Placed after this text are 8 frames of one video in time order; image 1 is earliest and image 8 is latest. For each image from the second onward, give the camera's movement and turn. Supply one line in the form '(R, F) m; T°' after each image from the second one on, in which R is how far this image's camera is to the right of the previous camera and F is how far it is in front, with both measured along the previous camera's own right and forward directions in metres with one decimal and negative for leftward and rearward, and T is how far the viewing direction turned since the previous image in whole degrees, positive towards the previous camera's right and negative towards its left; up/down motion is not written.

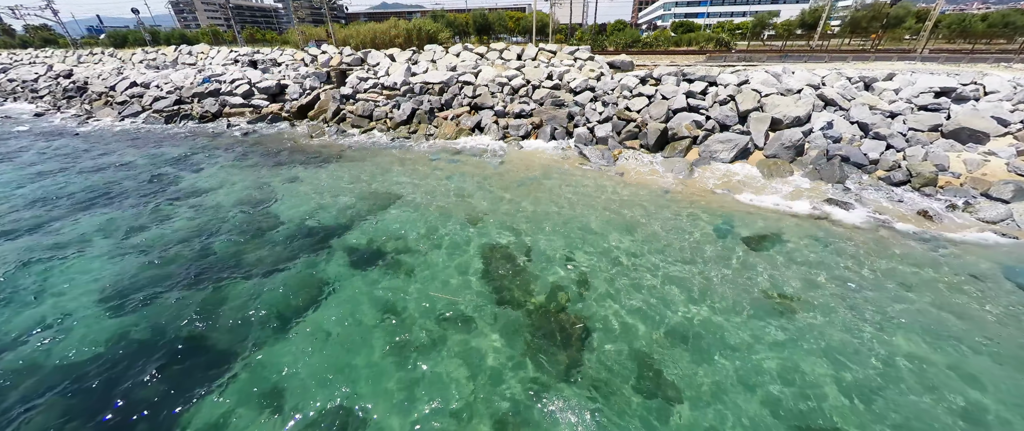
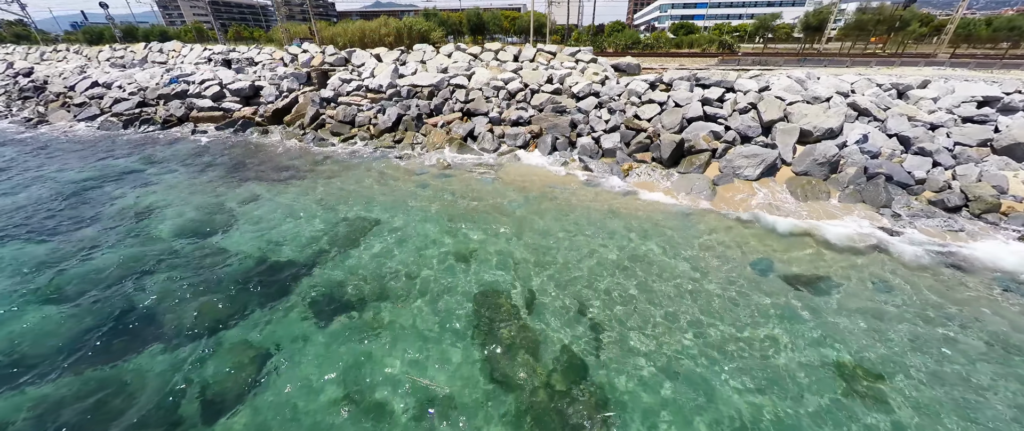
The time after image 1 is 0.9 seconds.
(-0.1, +1.4) m; +1°
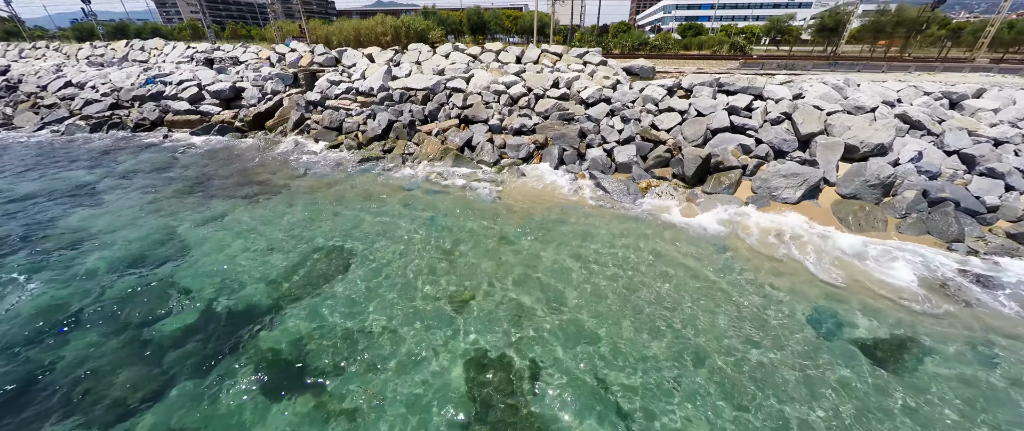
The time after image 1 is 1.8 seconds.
(0.0, +1.3) m; 0°
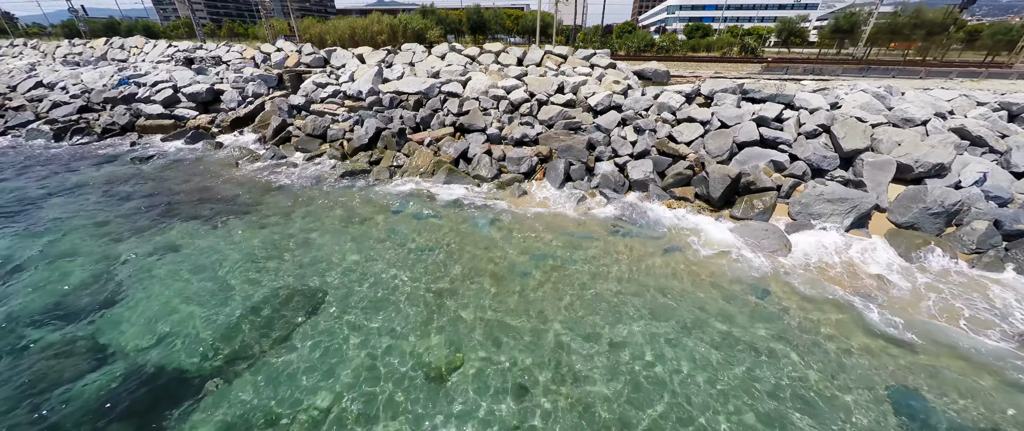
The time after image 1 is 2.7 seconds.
(0.0, +1.2) m; 0°
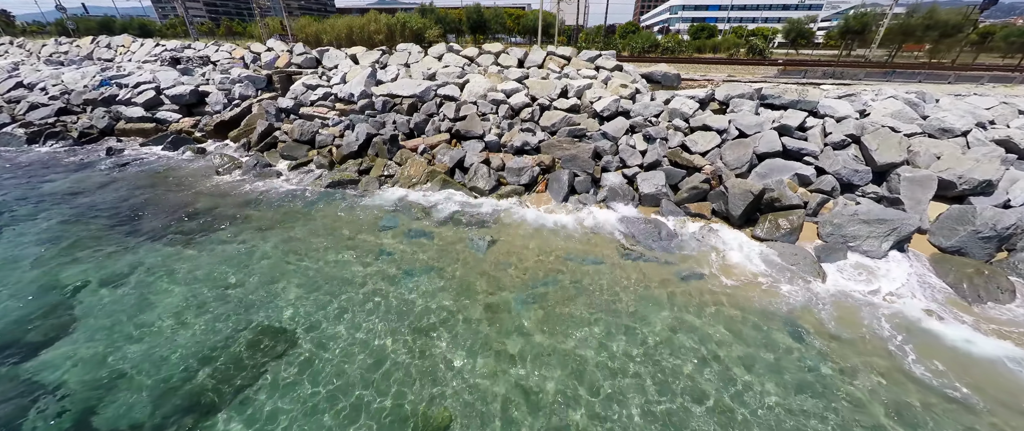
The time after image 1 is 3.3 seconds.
(0.0, +0.8) m; 0°
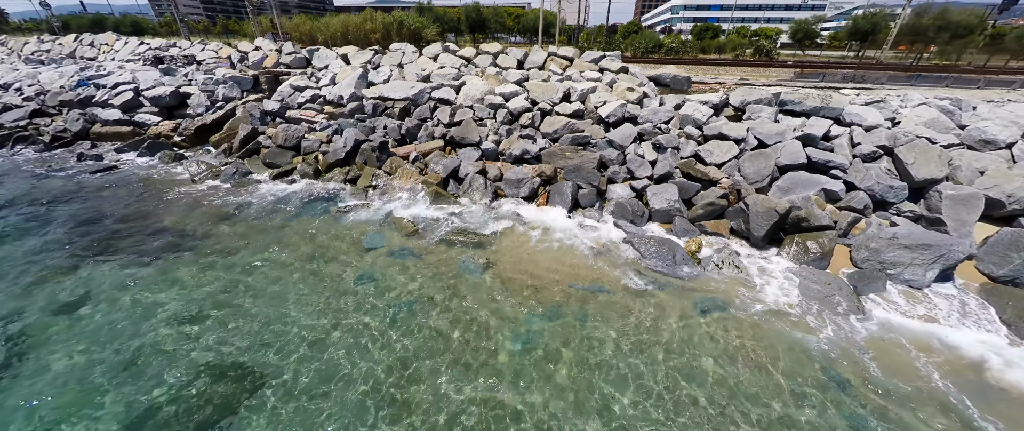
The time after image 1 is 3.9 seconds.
(0.0, +0.8) m; 0°
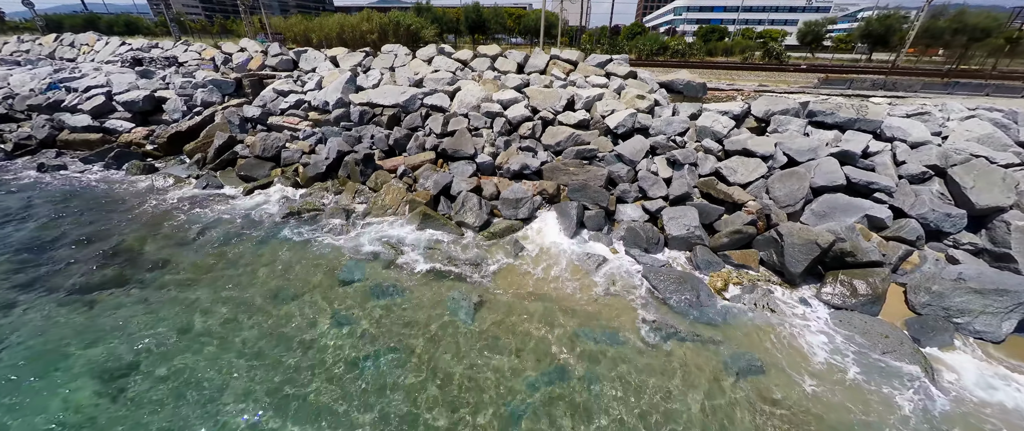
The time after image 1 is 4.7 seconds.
(+0.1, +0.9) m; 0°
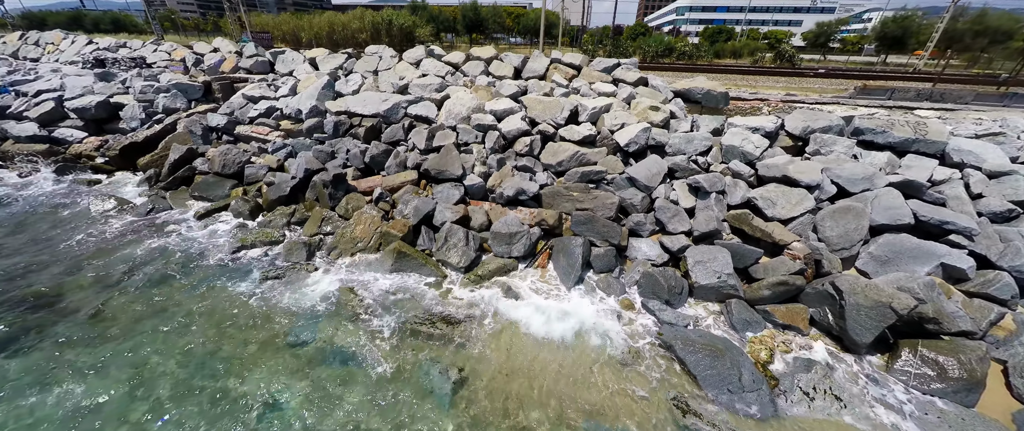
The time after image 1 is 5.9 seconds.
(+0.1, +1.3) m; 0°
